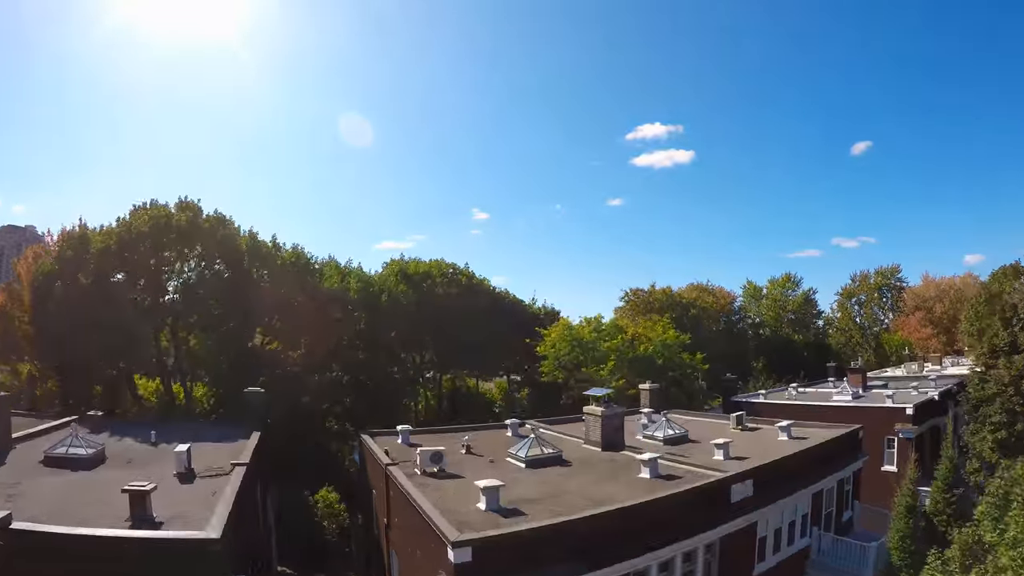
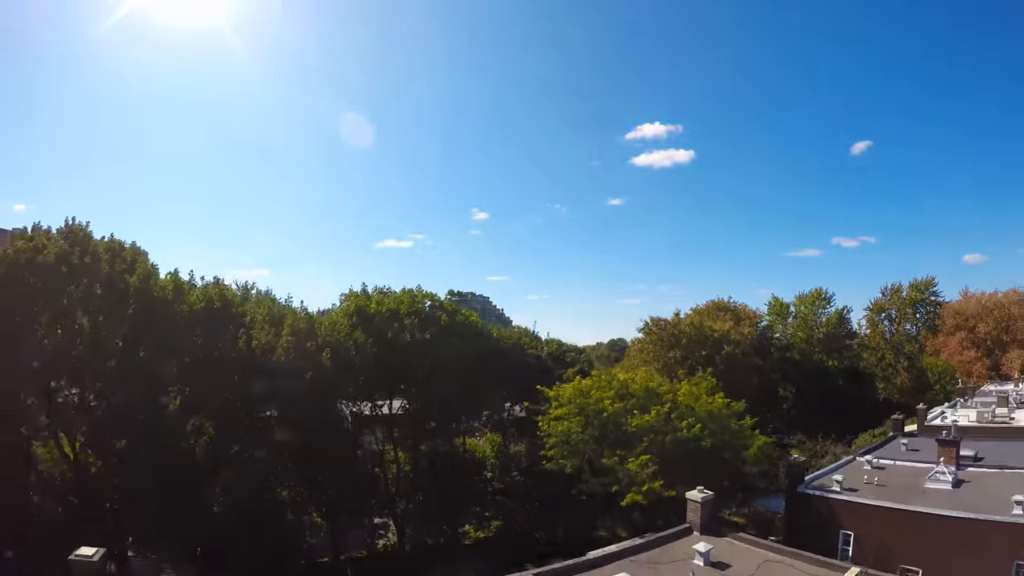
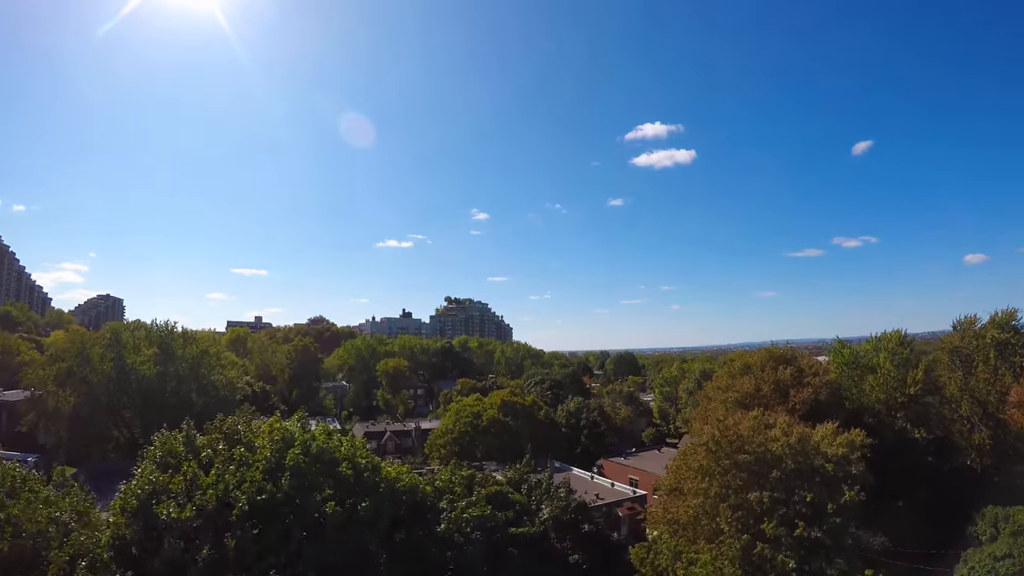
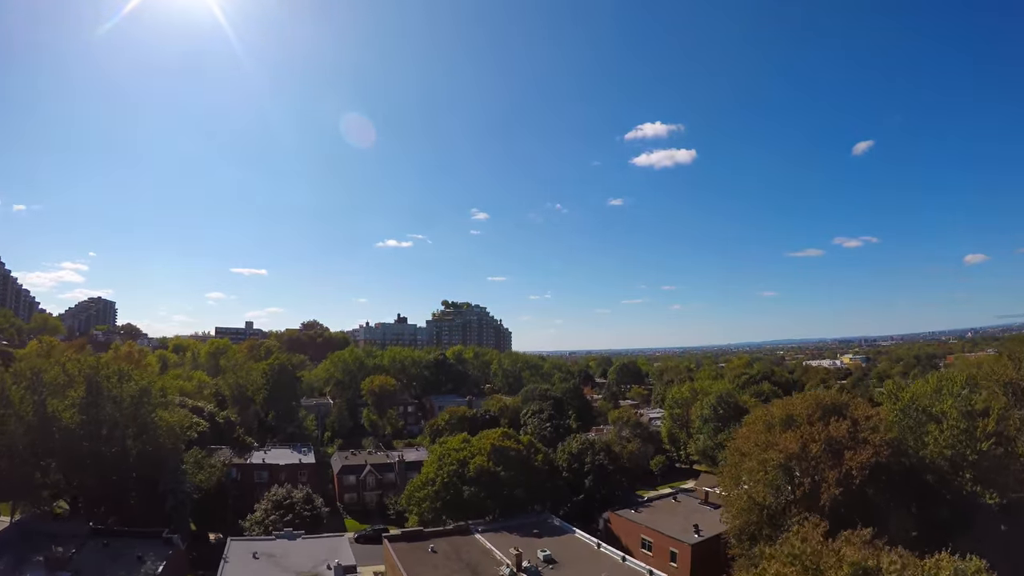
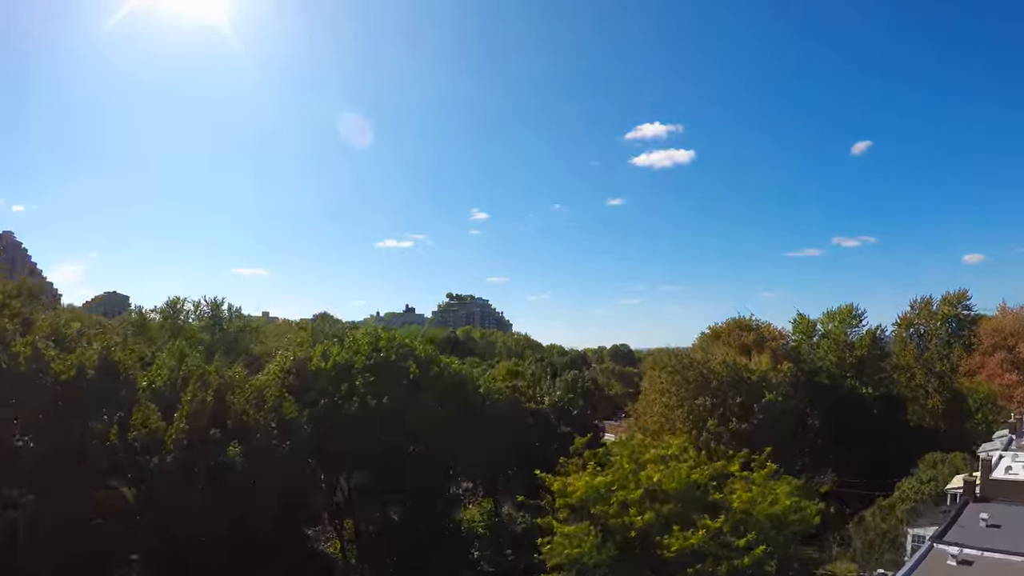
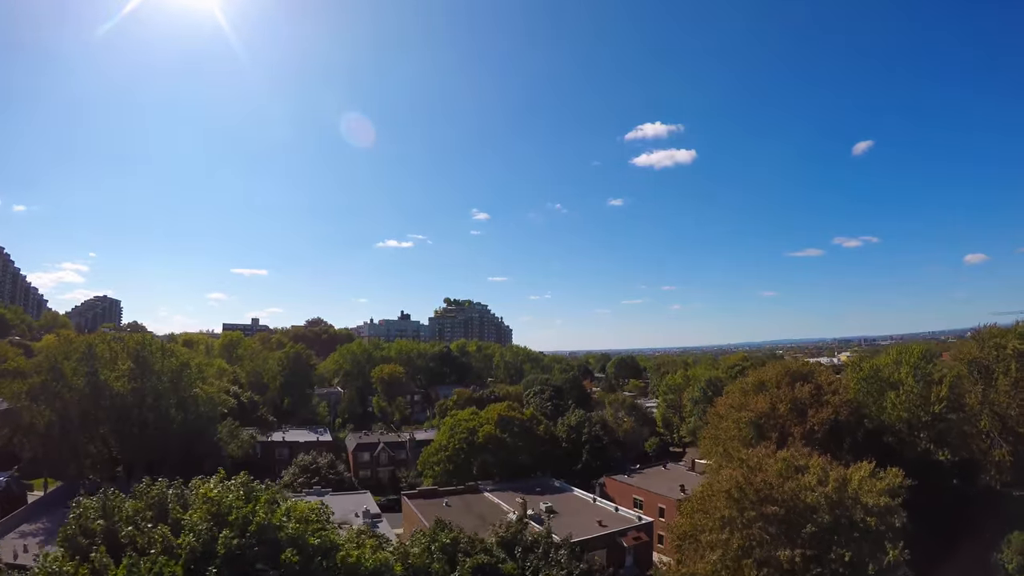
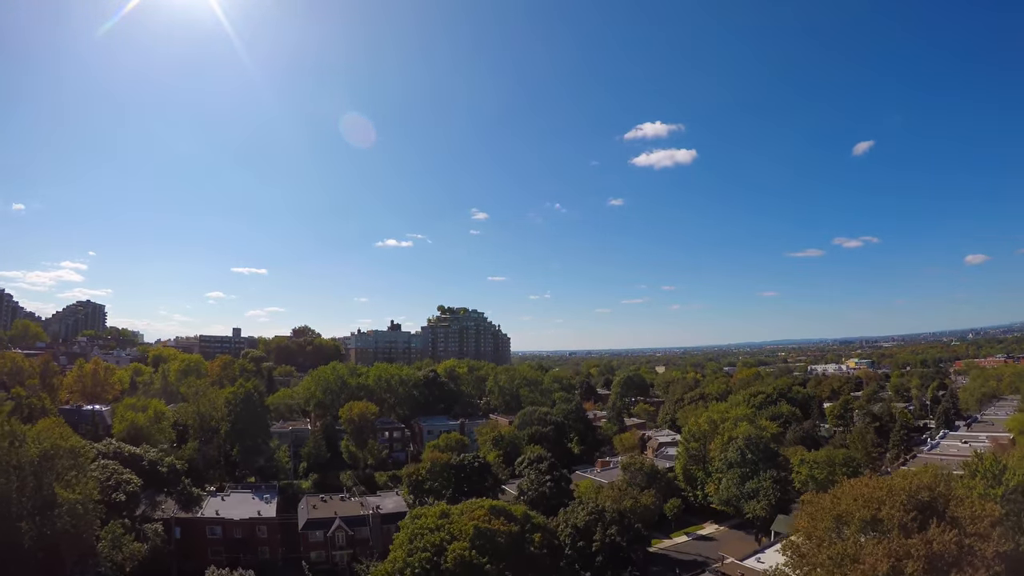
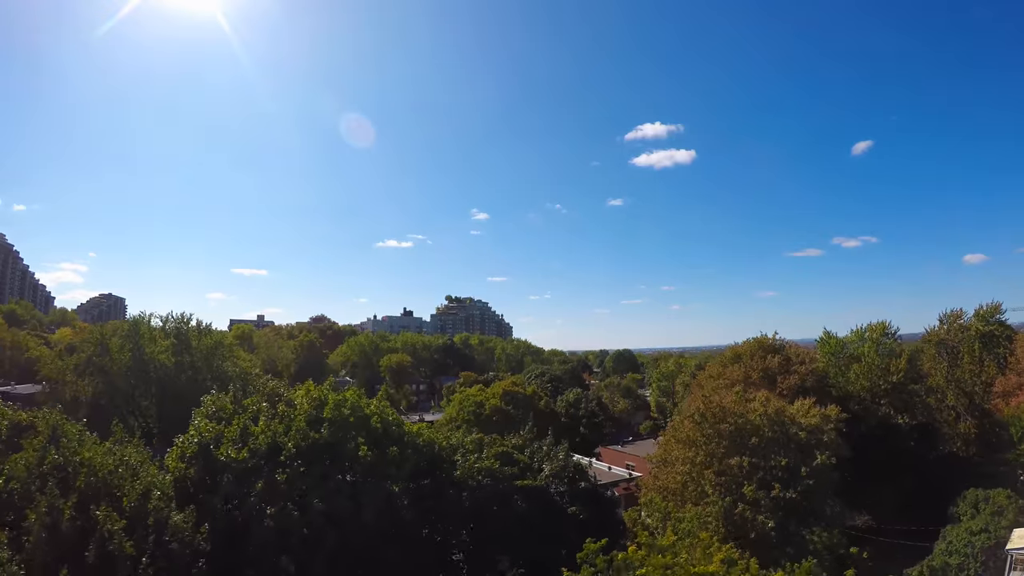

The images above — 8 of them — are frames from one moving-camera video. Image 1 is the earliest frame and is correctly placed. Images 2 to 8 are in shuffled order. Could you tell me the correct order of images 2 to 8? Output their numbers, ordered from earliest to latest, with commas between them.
2, 5, 8, 3, 6, 4, 7
